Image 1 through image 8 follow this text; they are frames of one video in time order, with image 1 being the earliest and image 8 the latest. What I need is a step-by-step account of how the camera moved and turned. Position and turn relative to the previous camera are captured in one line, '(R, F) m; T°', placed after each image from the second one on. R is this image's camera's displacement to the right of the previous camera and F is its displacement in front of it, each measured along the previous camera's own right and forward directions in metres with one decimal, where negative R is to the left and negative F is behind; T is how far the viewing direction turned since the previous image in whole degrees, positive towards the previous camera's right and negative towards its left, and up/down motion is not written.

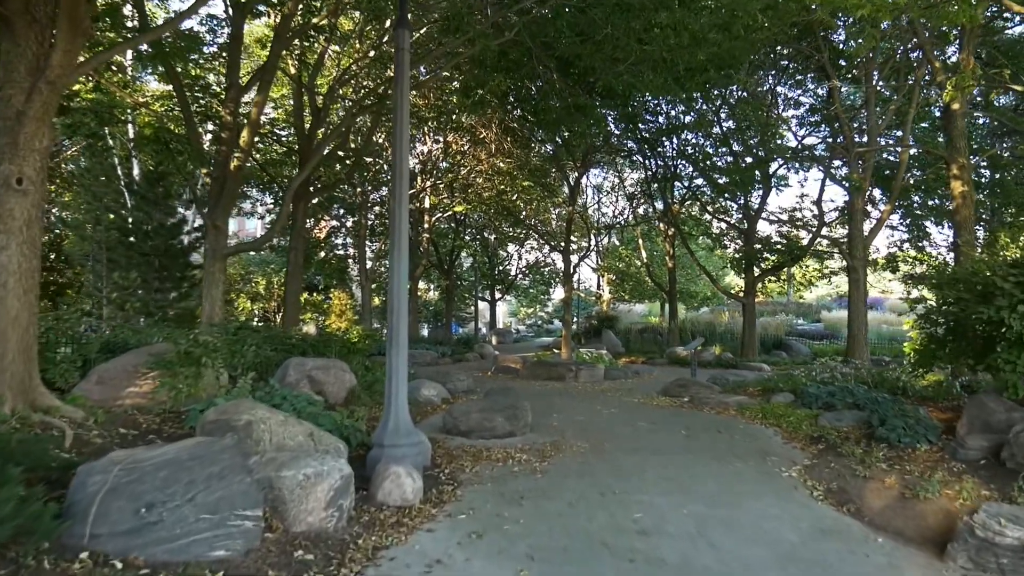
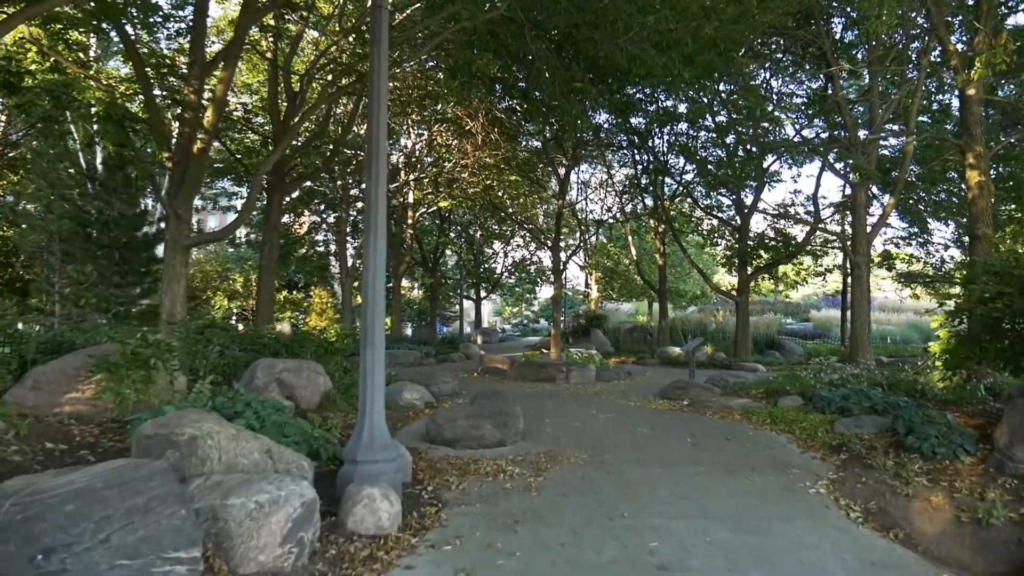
(-0.1, +0.7) m; +1°
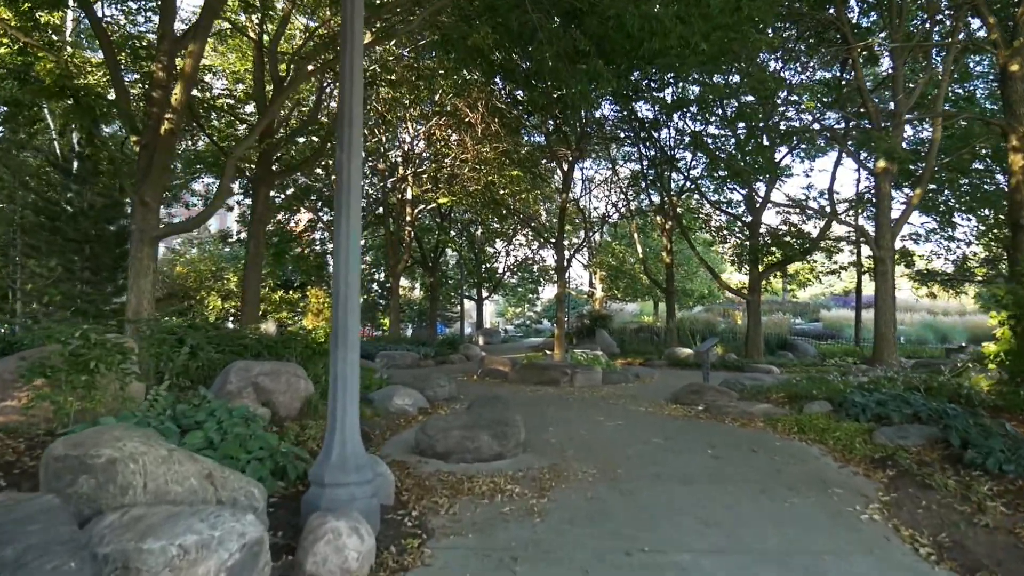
(0.0, +0.8) m; 0°
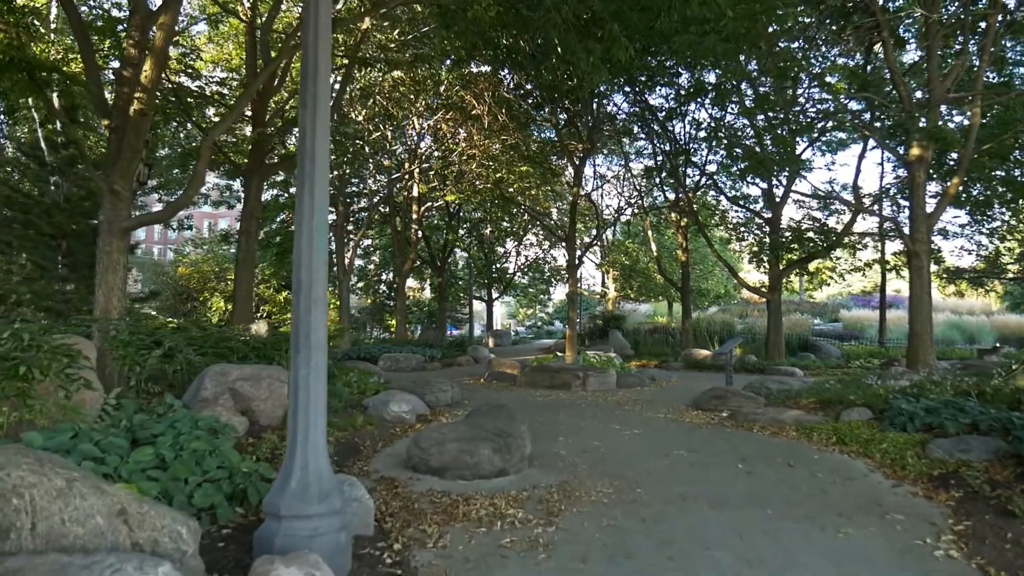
(+0.1, +0.7) m; -1°
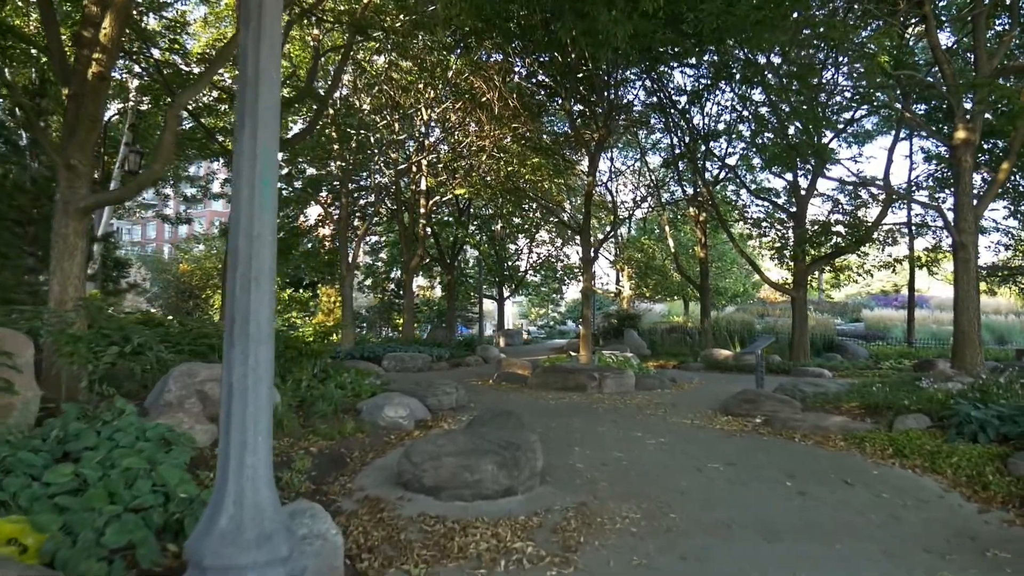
(0.0, +0.8) m; -1°
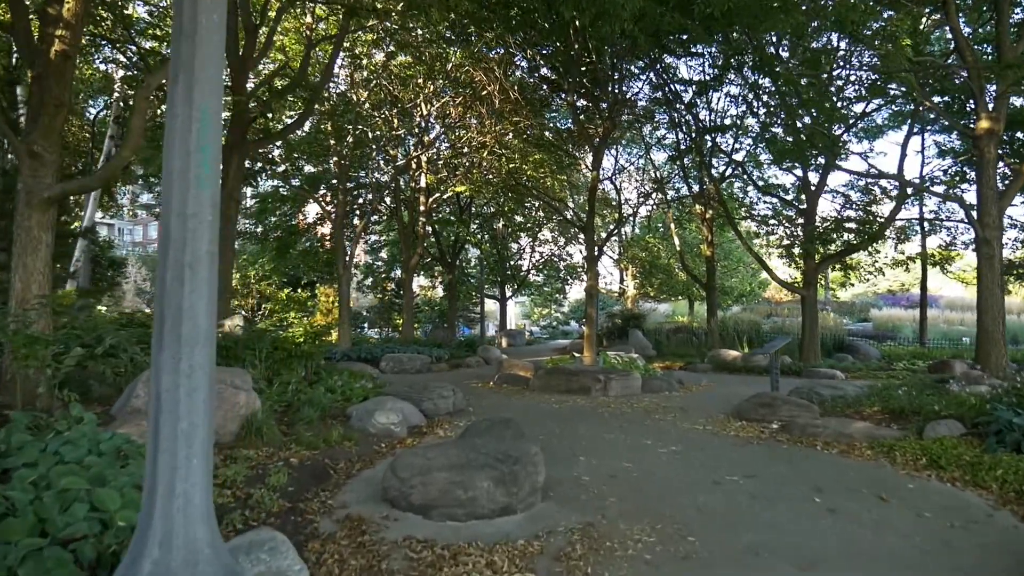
(0.0, +0.5) m; 0°
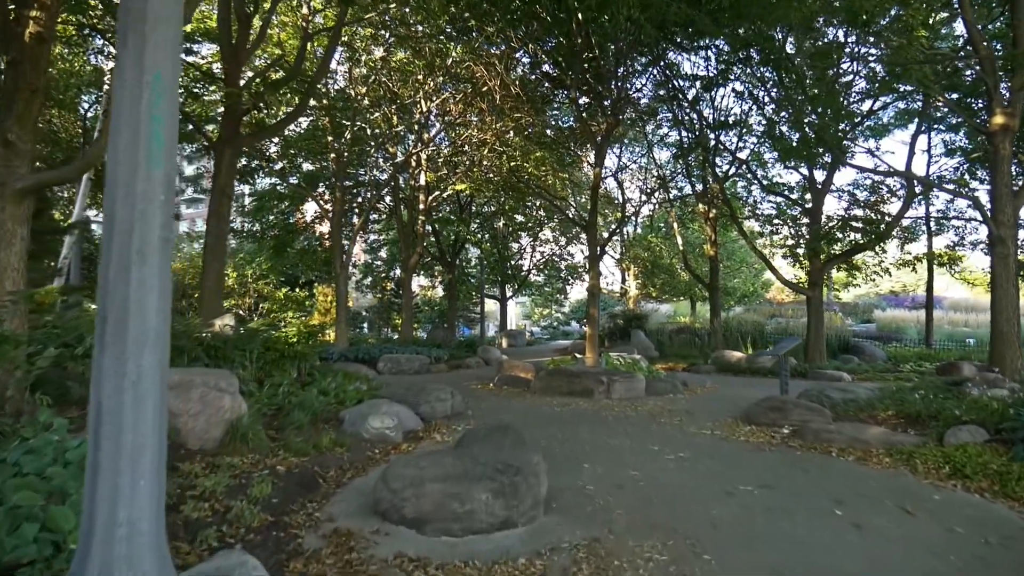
(0.0, +0.3) m; 0°
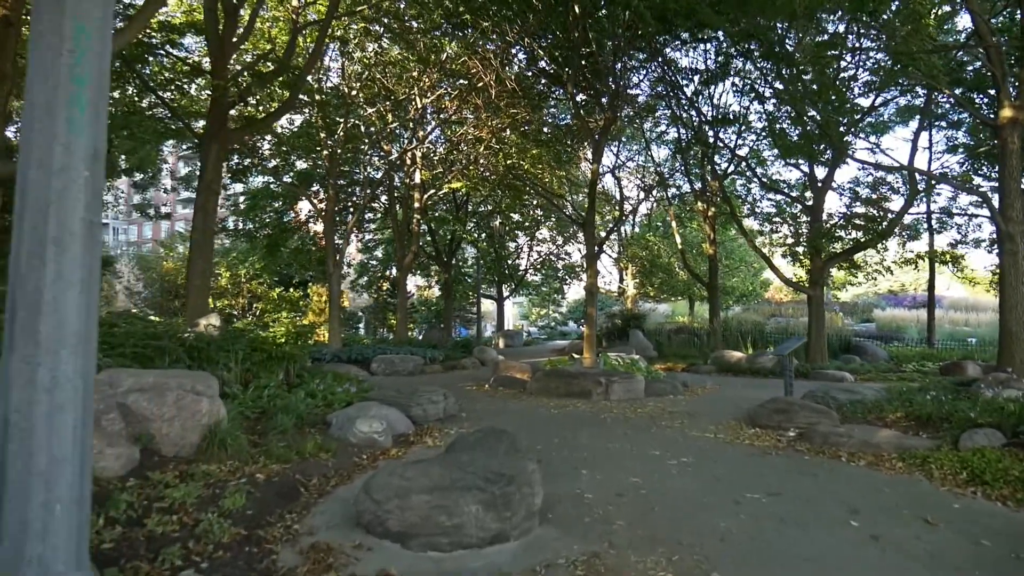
(0.0, +0.3) m; 0°
